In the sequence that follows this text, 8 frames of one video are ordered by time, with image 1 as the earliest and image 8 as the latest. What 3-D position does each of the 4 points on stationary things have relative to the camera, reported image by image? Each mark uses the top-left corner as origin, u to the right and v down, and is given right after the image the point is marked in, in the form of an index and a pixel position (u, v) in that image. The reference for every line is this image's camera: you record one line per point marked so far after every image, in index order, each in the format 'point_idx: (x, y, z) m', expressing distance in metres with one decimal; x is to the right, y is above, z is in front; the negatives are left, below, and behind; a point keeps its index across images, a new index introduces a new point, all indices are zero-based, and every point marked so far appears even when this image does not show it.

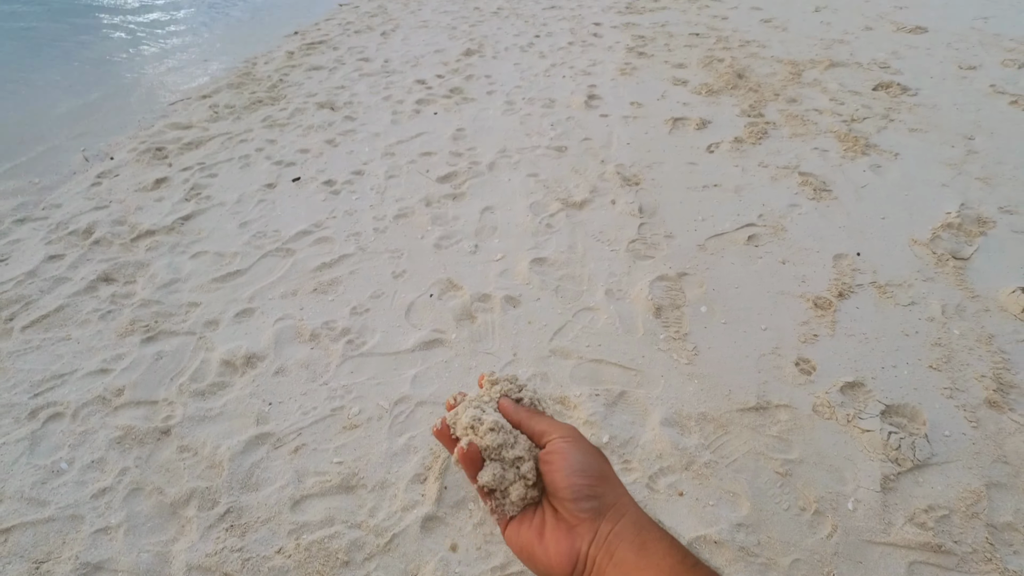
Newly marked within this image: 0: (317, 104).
0: (-1.4, +1.3, +3.5) m
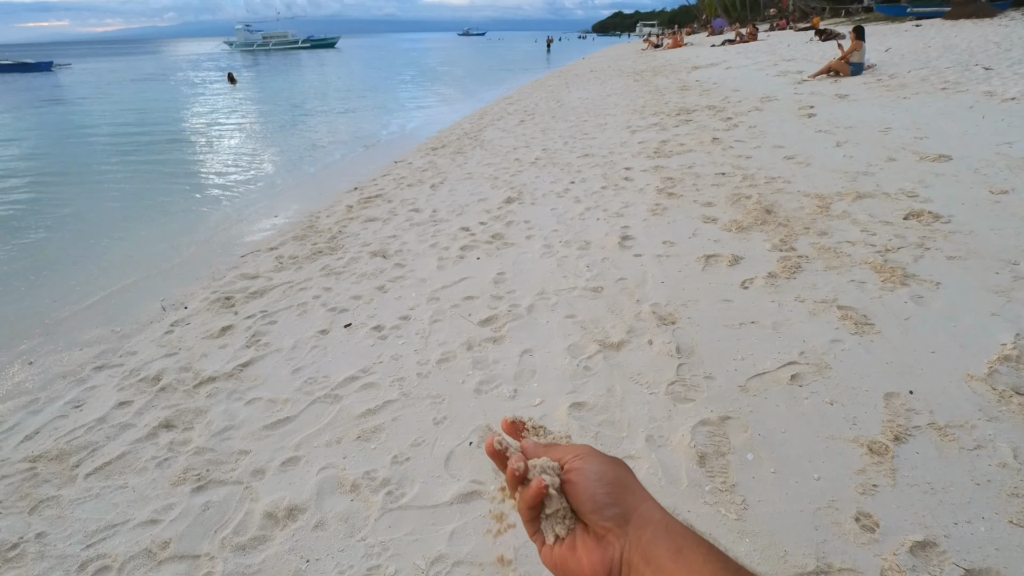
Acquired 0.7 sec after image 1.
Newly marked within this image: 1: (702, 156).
0: (-1.1, +0.3, +3.9) m
1: (+2.2, +1.5, +5.6) m
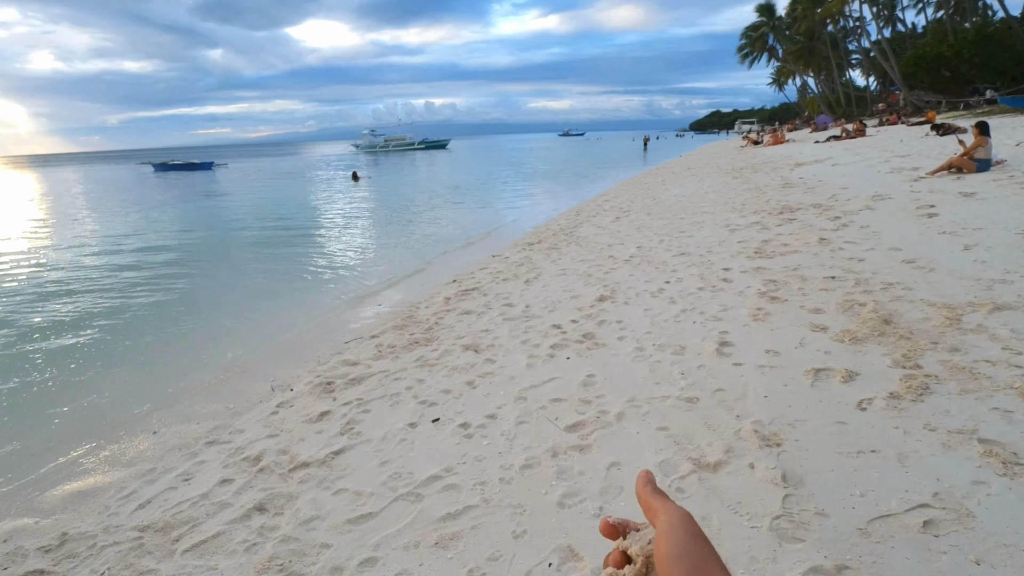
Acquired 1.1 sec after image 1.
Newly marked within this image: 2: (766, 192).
0: (-0.4, -0.4, +3.9) m
1: (+3.2, +0.3, +5.3) m
2: (+4.8, +1.8, +9.3) m
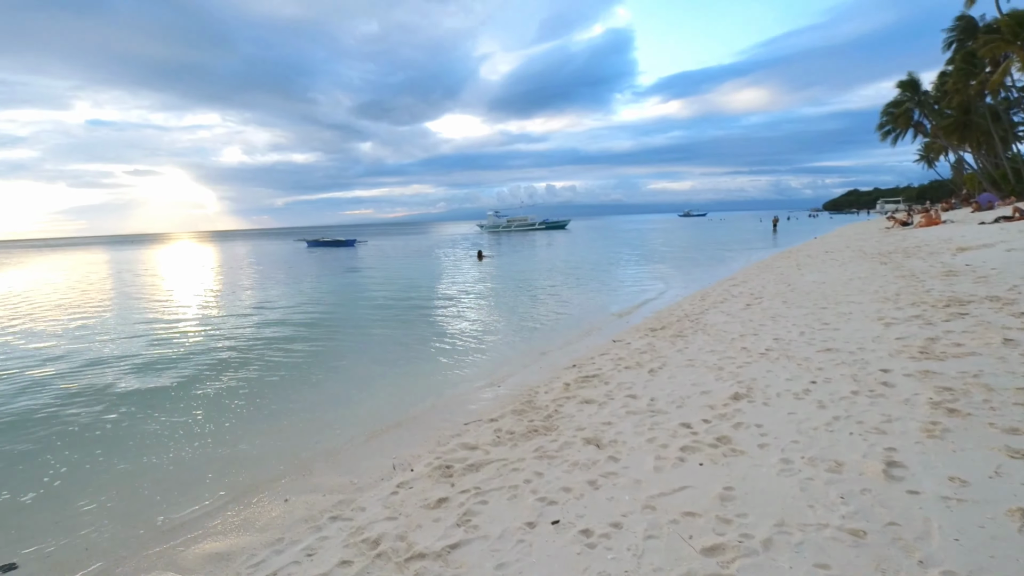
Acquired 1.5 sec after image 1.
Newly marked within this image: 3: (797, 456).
0: (+0.5, -1.1, +3.8) m
1: (+4.4, -0.7, +4.5) m
2: (+6.8, +0.2, +8.2) m
3: (+1.9, -1.1, +3.3) m
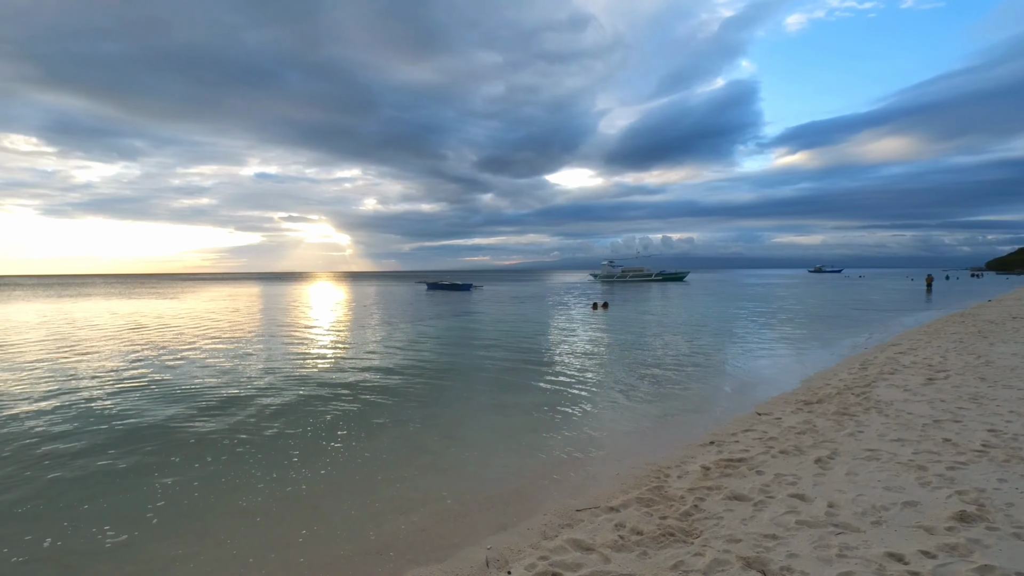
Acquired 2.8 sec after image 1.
0: (+1.2, -1.4, +2.8) m
1: (+5.2, -1.2, +2.7) m
2: (+8.4, -0.9, +5.9) m
3: (+2.5, -1.5, +2.1) m
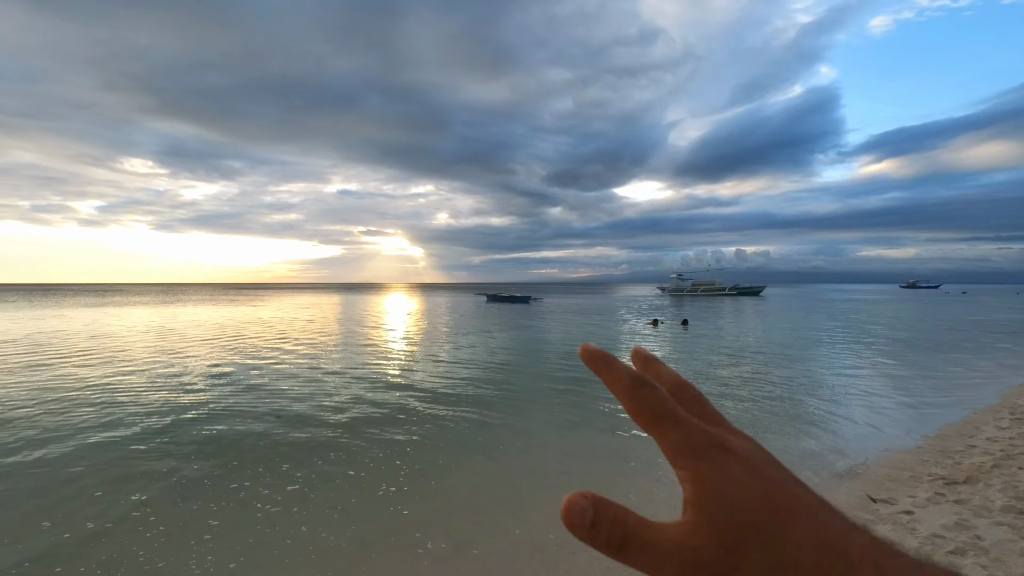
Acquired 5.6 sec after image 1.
0: (+0.8, -1.5, +1.2) m
1: (+4.7, -1.3, +0.6) m
2: (+8.3, -1.1, +3.3) m
3: (+2.0, -1.5, +0.3) m
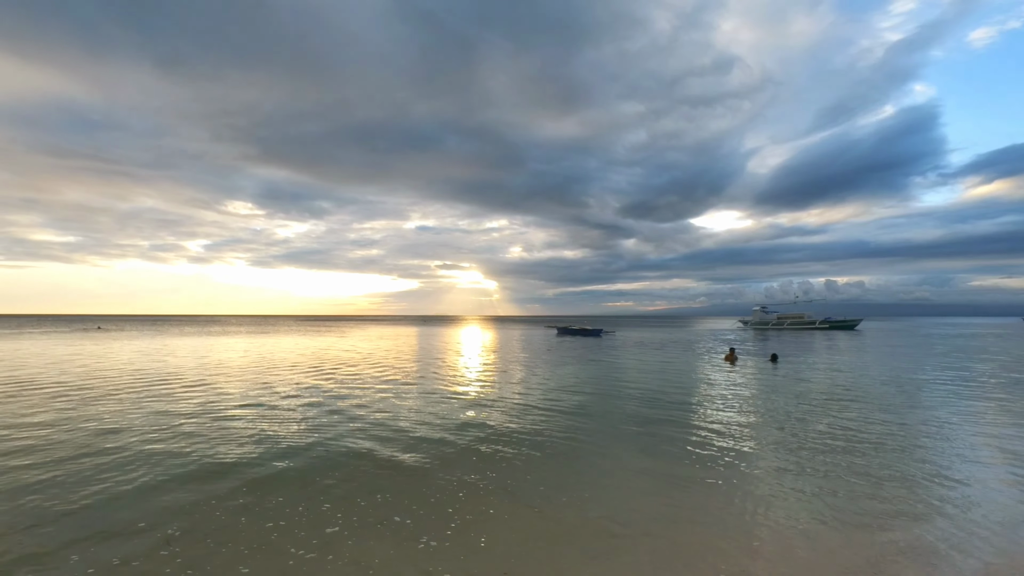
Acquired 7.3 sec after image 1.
0: (+0.5, -1.4, +0.1) m
1: (+4.2, -1.2, -1.1) m
2: (+8.2, -1.2, +1.1) m
3: (+1.5, -1.4, -1.0) m
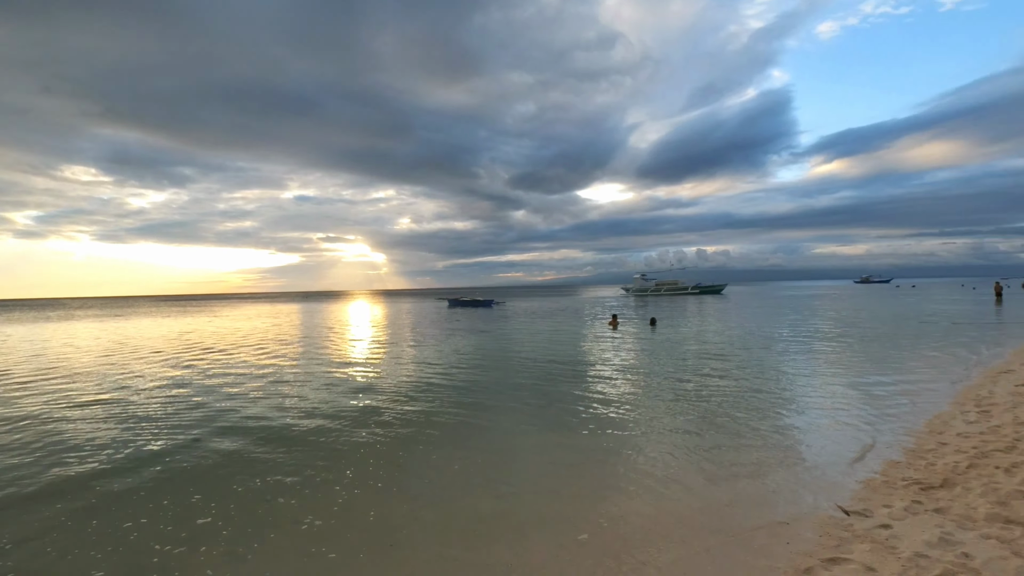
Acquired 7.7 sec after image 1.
0: (+1.1, -1.5, +1.0) m
1: (+5.0, -1.3, +0.7) m
2: (+8.4, -1.0, +3.6) m
3: (+2.3, -1.5, +0.2) m
